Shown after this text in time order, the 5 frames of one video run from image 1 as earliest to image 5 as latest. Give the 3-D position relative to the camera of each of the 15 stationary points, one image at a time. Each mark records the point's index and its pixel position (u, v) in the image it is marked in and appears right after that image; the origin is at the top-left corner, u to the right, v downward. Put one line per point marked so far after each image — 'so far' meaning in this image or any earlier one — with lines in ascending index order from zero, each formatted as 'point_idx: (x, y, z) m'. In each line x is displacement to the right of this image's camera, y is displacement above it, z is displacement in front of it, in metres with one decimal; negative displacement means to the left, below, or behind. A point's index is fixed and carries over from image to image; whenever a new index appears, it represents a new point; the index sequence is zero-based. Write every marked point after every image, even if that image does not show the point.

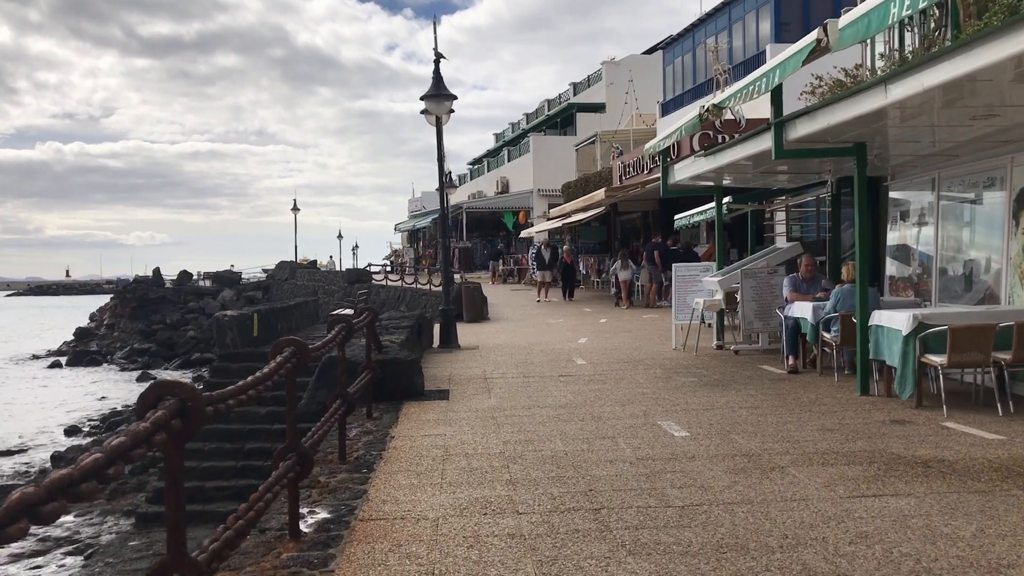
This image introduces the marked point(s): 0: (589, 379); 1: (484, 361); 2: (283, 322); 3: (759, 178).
0: (+0.8, -1.0, +10.1) m
1: (-0.4, -1.0, +12.6) m
2: (-4.3, -0.6, +17.4) m
3: (+3.6, +1.6, +13.6) m
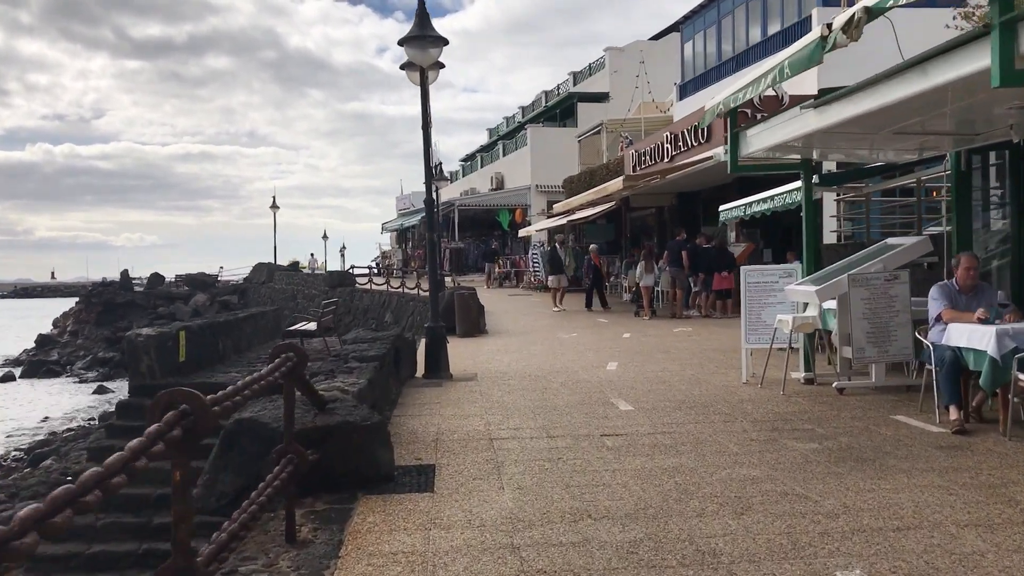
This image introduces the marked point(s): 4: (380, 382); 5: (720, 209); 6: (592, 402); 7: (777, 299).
0: (+0.9, -1.1, +6.5) m
1: (-0.3, -1.1, +9.0) m
2: (-4.2, -0.8, +13.8) m
3: (+3.7, +1.5, +10.0) m
4: (-1.1, -0.8, +7.7) m
5: (+3.1, +1.2, +14.0) m
6: (+0.7, -1.0, +8.6) m
7: (+2.8, -0.1, +9.8) m
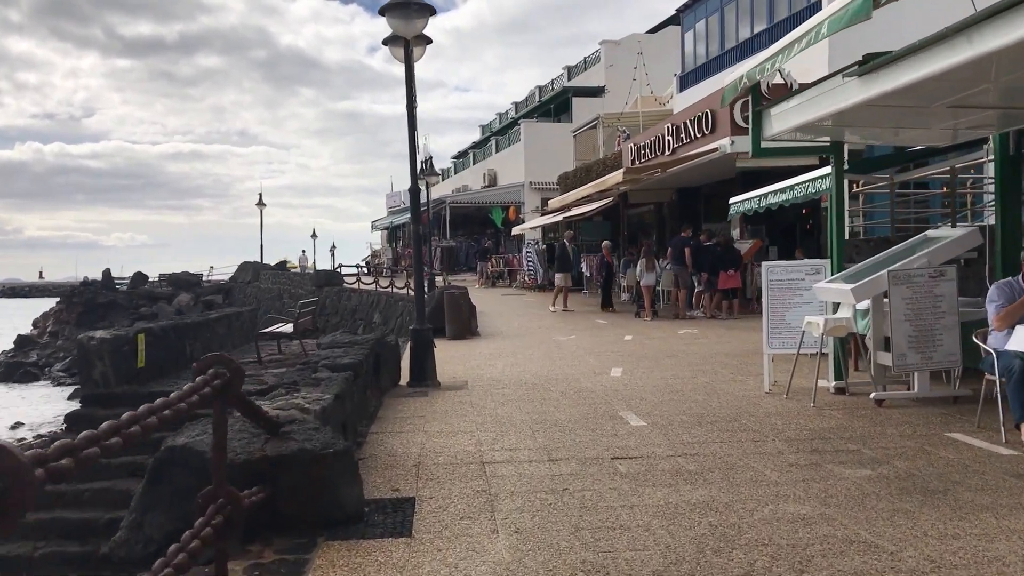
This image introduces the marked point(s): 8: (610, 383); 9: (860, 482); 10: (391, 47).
0: (+0.9, -1.1, +5.5) m
1: (-0.3, -1.1, +7.9) m
2: (-4.3, -0.7, +12.7) m
3: (+3.7, +1.5, +9.0) m
4: (-1.1, -0.7, +6.6) m
5: (+3.0, +1.2, +12.9) m
6: (+0.7, -1.0, +7.6) m
7: (+2.7, -0.1, +8.7) m
8: (+1.0, -1.0, +9.8) m
9: (+2.0, -1.1, +5.2) m
10: (-1.3, +2.5, +9.8) m
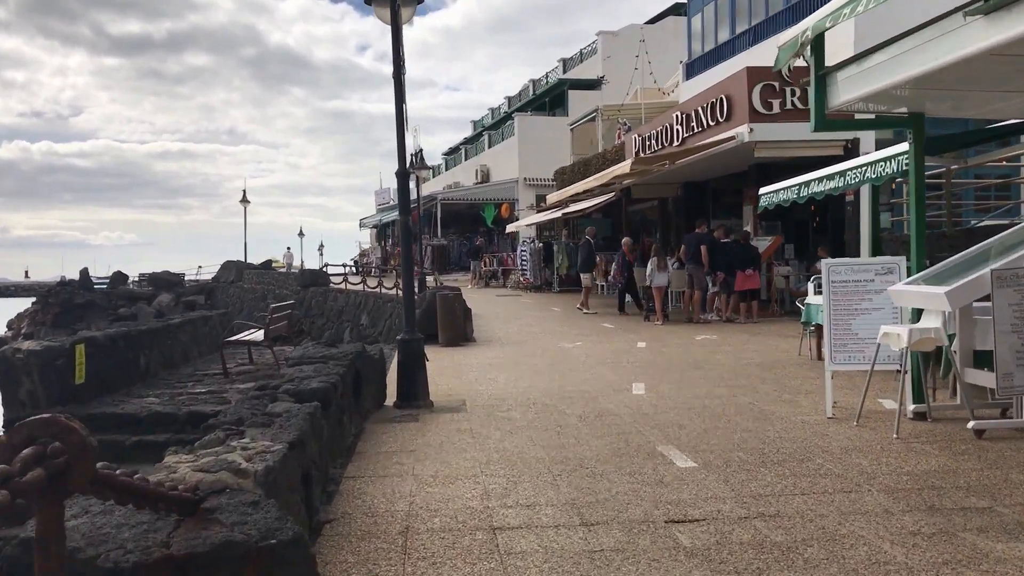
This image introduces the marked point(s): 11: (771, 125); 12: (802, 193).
0: (+1.0, -1.1, +4.0) m
1: (-0.2, -1.1, +6.4) m
2: (-4.2, -0.8, +11.1) m
3: (+3.7, +1.5, +7.5) m
4: (-1.0, -0.8, +5.0) m
5: (+3.0, +1.2, +11.4) m
6: (+0.8, -1.1, +6.0) m
7: (+2.8, -0.1, +7.2) m
8: (+1.1, -1.0, +8.2) m
9: (+2.1, -1.1, +3.7) m
10: (-1.2, +2.5, +8.2) m
11: (+4.6, +2.9, +16.8) m
12: (+3.2, +1.0, +10.4) m
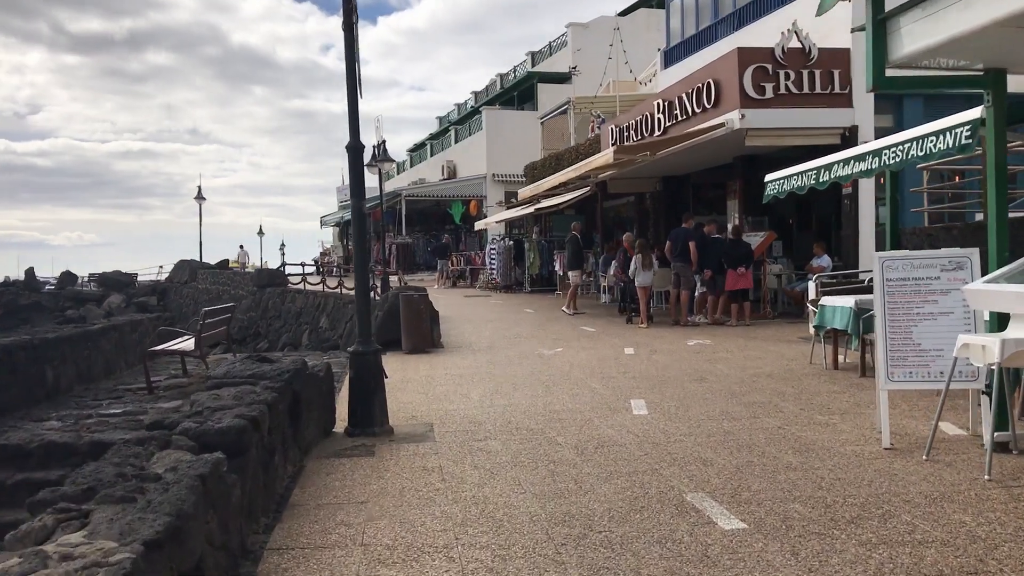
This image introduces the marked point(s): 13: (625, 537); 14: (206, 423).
0: (+1.0, -1.1, +2.5) m
1: (-0.3, -1.1, +4.9) m
2: (-4.5, -0.8, +9.4) m
3: (+3.6, +1.5, +6.1) m
4: (-1.1, -0.8, +3.5) m
5: (+2.8, +1.2, +10.0) m
6: (+0.7, -1.0, +4.6) m
7: (+2.7, -0.1, +5.8) m
8: (+0.9, -1.0, +6.8) m
9: (+2.1, -1.1, +2.3) m
10: (-1.4, +2.5, +6.7) m
11: (+4.2, +2.9, +15.5) m
12: (+3.0, +1.1, +9.0) m
13: (+0.4, -1.1, +4.1) m
14: (-1.4, -0.6, +4.2) m
